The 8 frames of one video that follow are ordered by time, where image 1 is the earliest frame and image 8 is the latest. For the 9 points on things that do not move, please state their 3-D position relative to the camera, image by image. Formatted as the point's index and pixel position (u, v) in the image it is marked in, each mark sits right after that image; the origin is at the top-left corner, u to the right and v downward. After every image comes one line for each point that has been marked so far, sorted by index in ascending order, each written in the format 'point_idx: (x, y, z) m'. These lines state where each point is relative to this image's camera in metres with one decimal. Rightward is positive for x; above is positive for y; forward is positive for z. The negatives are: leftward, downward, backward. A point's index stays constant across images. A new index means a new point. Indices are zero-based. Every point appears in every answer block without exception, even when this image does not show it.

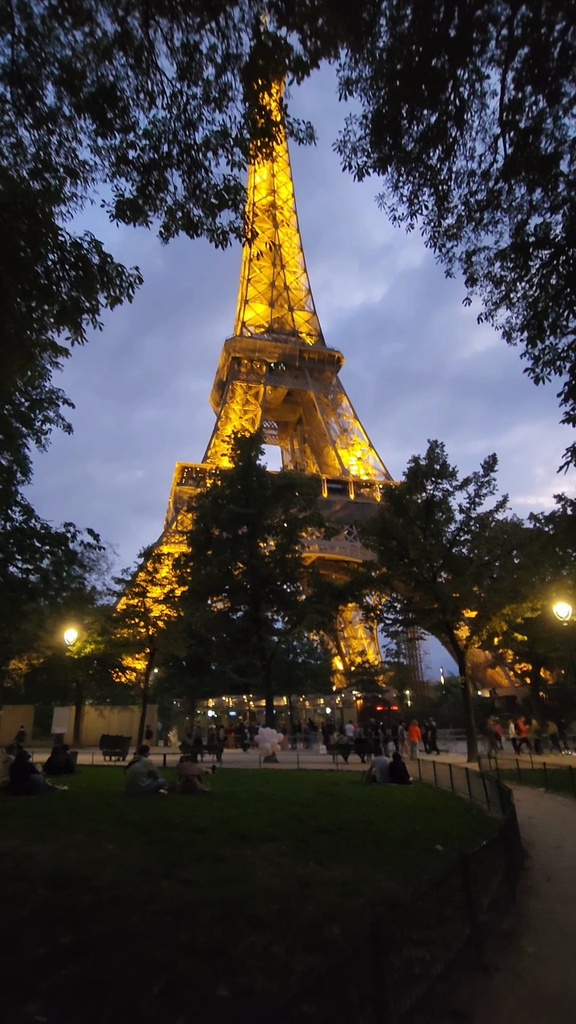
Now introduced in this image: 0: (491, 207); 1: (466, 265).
0: (+4.0, +5.8, +13.9) m
1: (+3.7, +5.1, +14.9) m
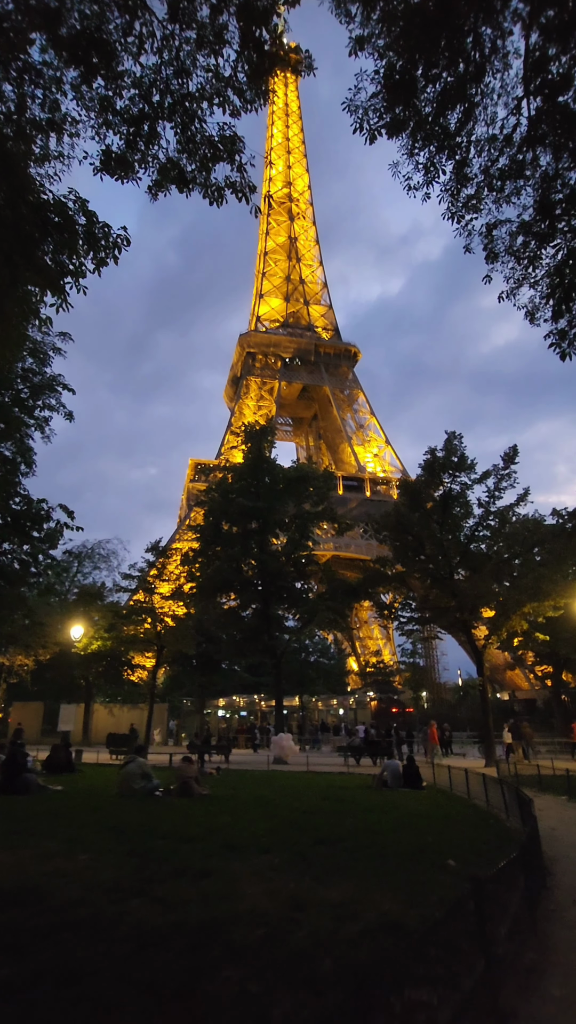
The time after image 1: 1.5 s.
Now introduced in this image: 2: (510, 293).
0: (+4.1, +6.0, +13.1) m
1: (+3.9, +5.3, +14.1) m
2: (+4.6, +4.5, +14.8) m
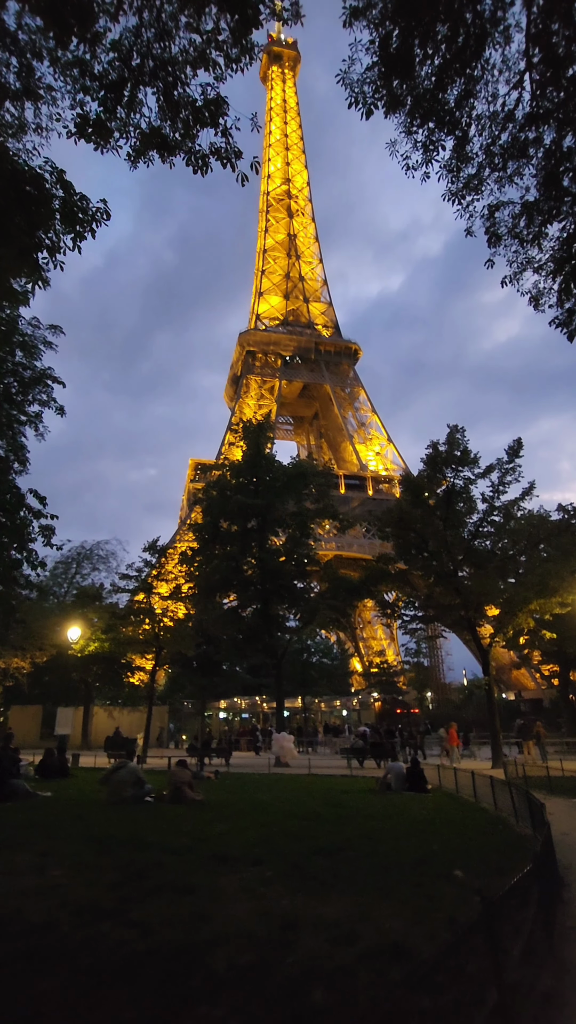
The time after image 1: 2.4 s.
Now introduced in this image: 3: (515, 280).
0: (+4.0, +6.2, +12.6) m
1: (+3.8, +5.4, +13.6) m
2: (+4.5, +4.6, +14.3) m
3: (+4.5, +4.6, +14.3) m
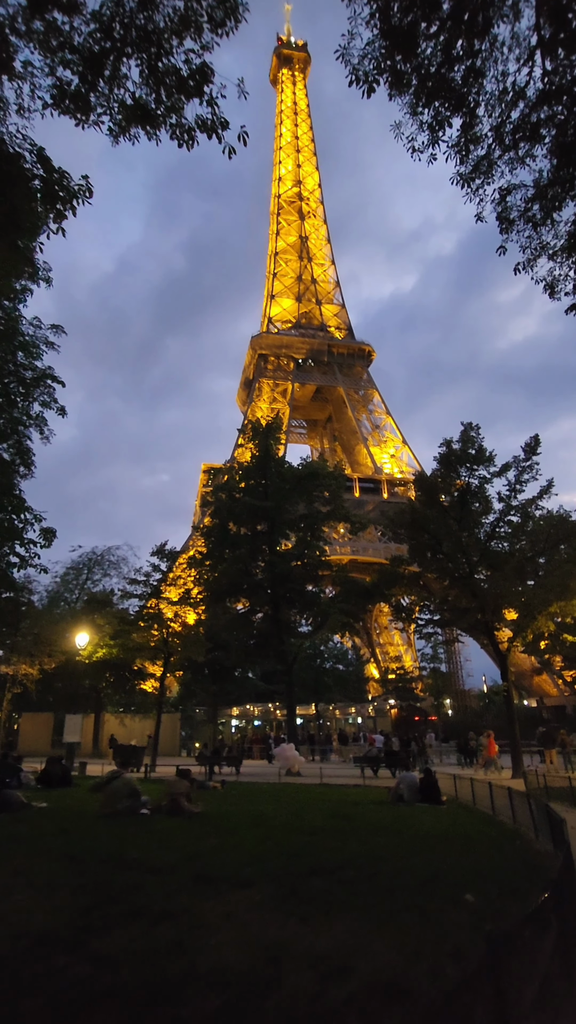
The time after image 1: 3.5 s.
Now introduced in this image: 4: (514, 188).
0: (+4.0, +6.3, +12.0) m
1: (+3.8, +5.5, +13.0) m
2: (+4.6, +4.7, +13.7) m
3: (+4.6, +4.7, +13.7) m
4: (+4.1, +5.9, +12.9) m
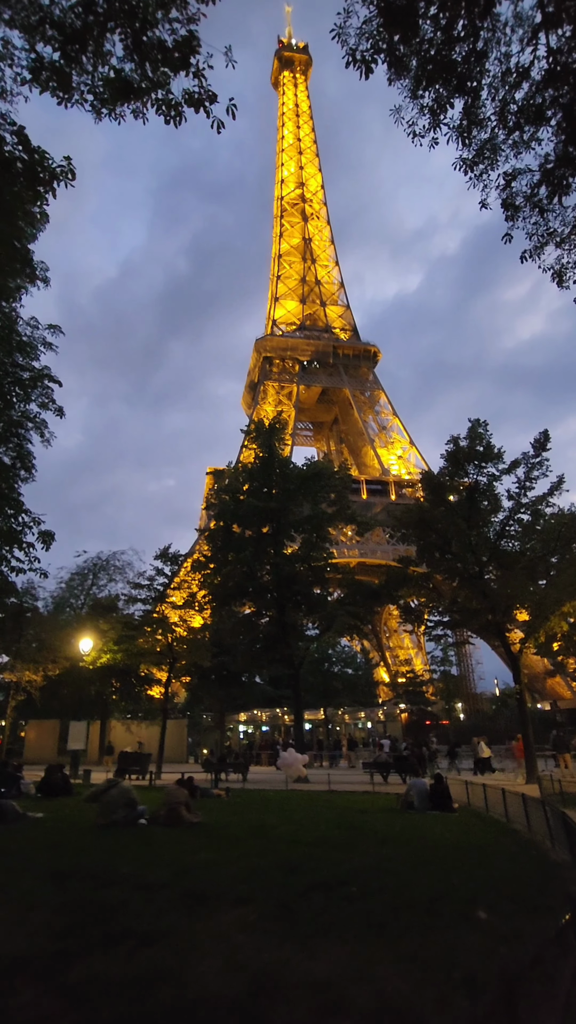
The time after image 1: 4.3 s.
0: (+4.0, +6.3, +11.6) m
1: (+3.8, +5.6, +12.6) m
2: (+4.5, +4.8, +13.3) m
3: (+4.6, +4.8, +13.2) m
4: (+4.0, +5.9, +12.5) m
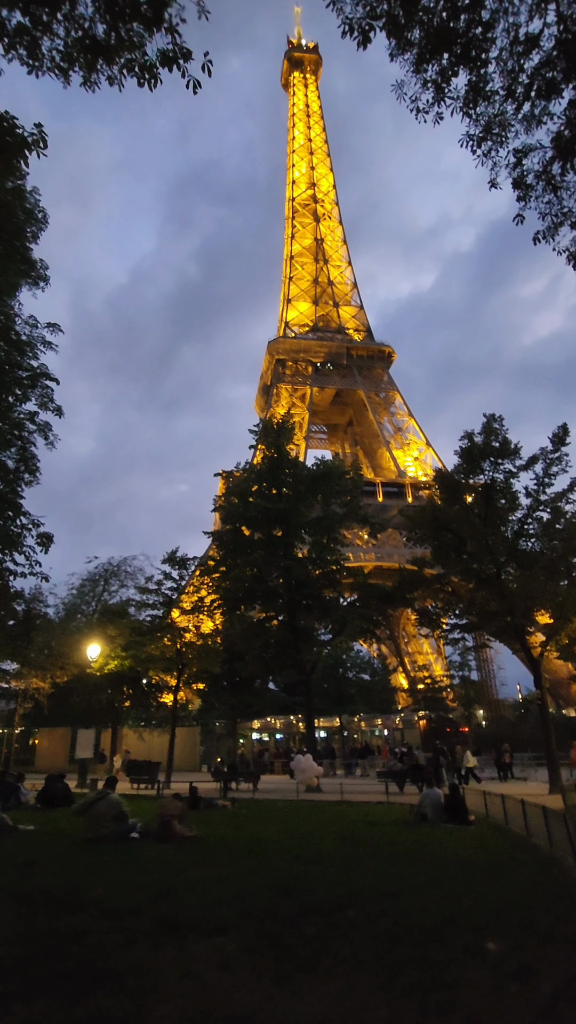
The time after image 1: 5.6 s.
0: (+3.9, +6.5, +11.0) m
1: (+3.8, +5.7, +11.9) m
2: (+4.6, +4.9, +12.6) m
3: (+4.6, +4.9, +12.6) m
4: (+4.0, +6.0, +11.9) m
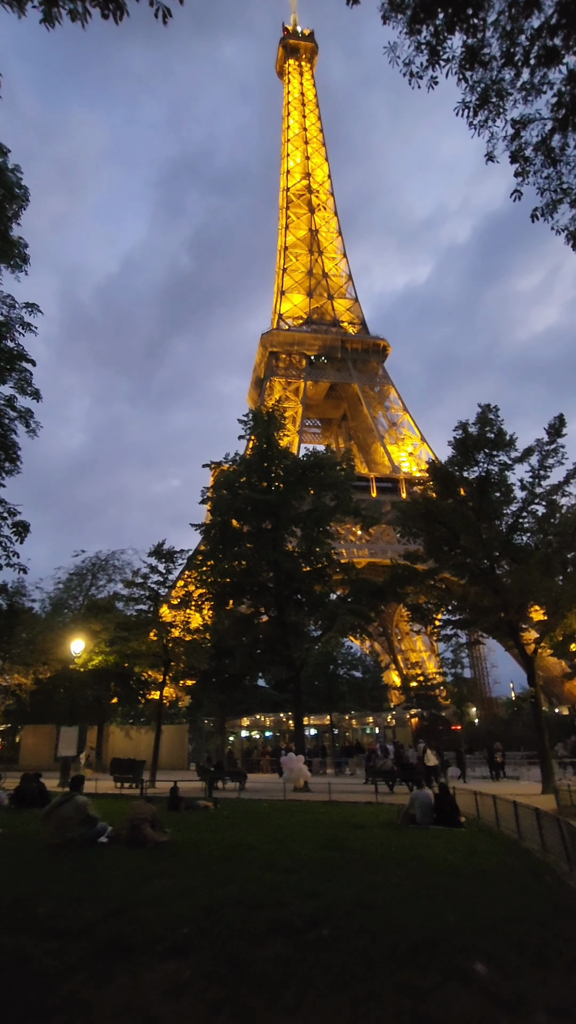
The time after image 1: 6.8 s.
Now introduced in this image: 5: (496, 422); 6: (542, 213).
0: (+3.7, +6.6, +10.5) m
1: (+3.6, +5.8, +11.4) m
2: (+4.3, +5.1, +12.1) m
3: (+4.3, +5.0, +12.0) m
4: (+3.8, +6.2, +11.3) m
5: (+5.7, +2.4, +19.6) m
6: (+4.1, +4.9, +11.6) m
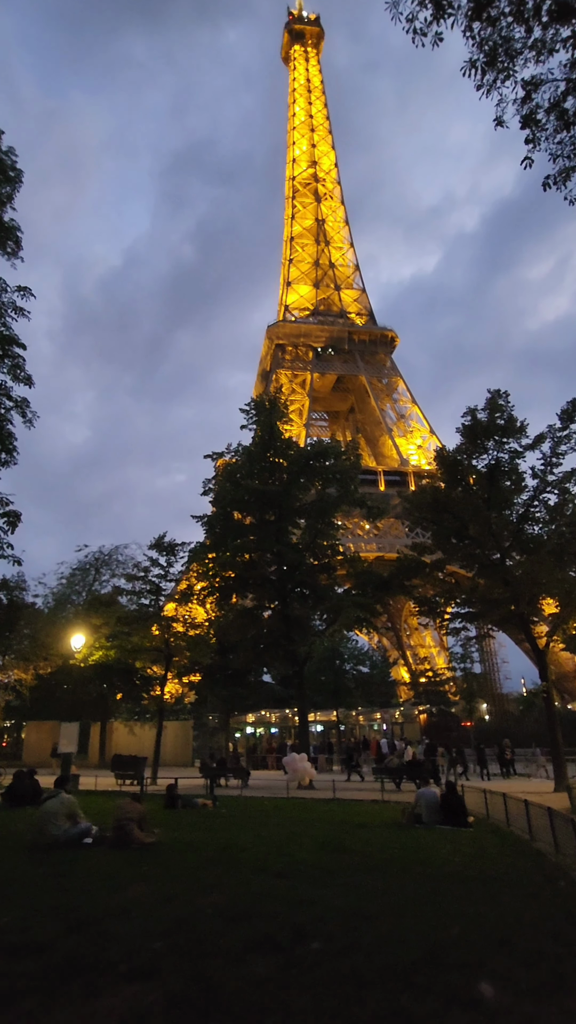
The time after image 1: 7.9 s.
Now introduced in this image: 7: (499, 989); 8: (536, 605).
0: (+3.6, +6.9, +9.8) m
1: (+3.5, +6.1, +10.8) m
2: (+4.3, +5.3, +11.5) m
3: (+4.3, +5.3, +11.4) m
4: (+3.8, +6.5, +10.7) m
5: (+5.8, +2.7, +19.0) m
6: (+4.1, +5.1, +11.0) m
7: (+1.2, -2.7, +4.1) m
8: (+6.6, -2.5, +19.1) m
